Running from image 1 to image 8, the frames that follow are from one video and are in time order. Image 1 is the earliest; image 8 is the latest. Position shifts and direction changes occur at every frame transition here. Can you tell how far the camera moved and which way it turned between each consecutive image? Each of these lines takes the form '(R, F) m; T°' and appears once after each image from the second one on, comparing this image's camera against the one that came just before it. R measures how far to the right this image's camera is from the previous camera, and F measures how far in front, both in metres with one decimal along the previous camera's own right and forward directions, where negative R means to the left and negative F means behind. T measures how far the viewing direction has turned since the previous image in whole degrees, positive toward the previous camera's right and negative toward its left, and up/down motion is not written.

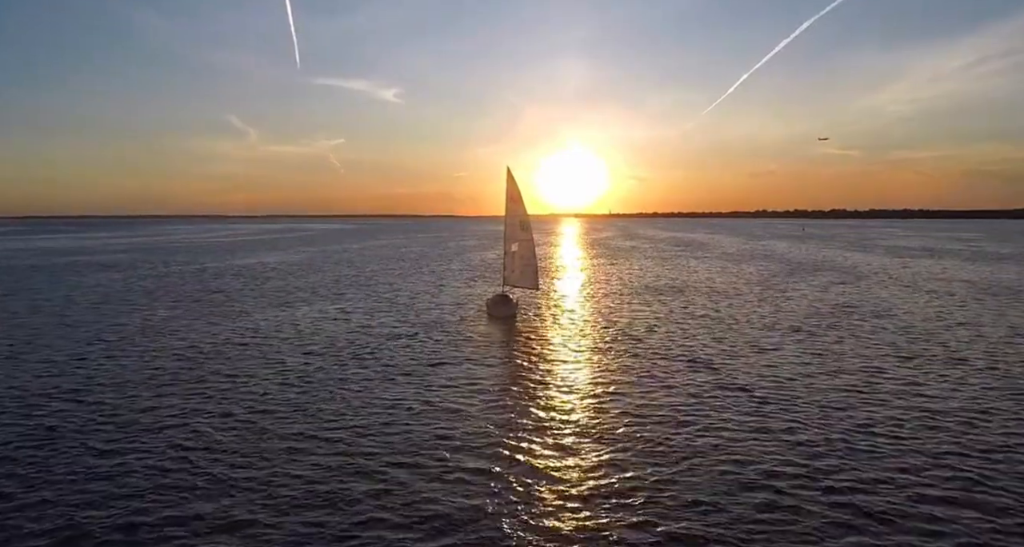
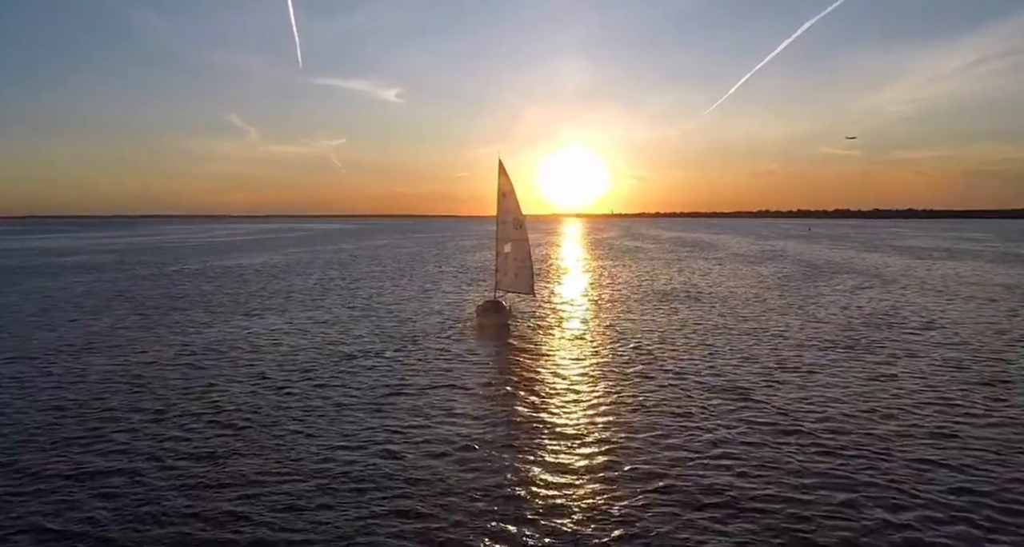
(+0.5, +4.6) m; 0°
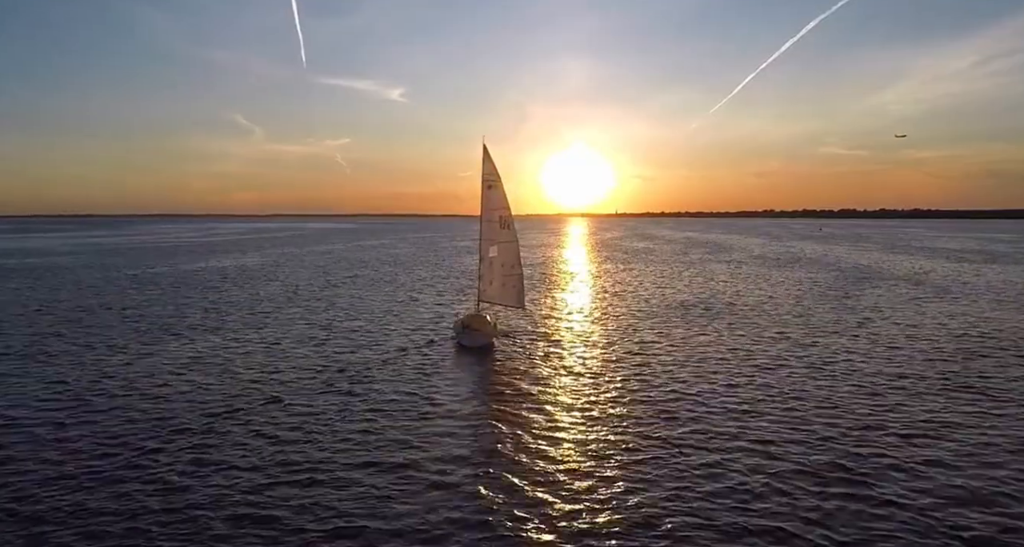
(+0.8, +7.5) m; 0°
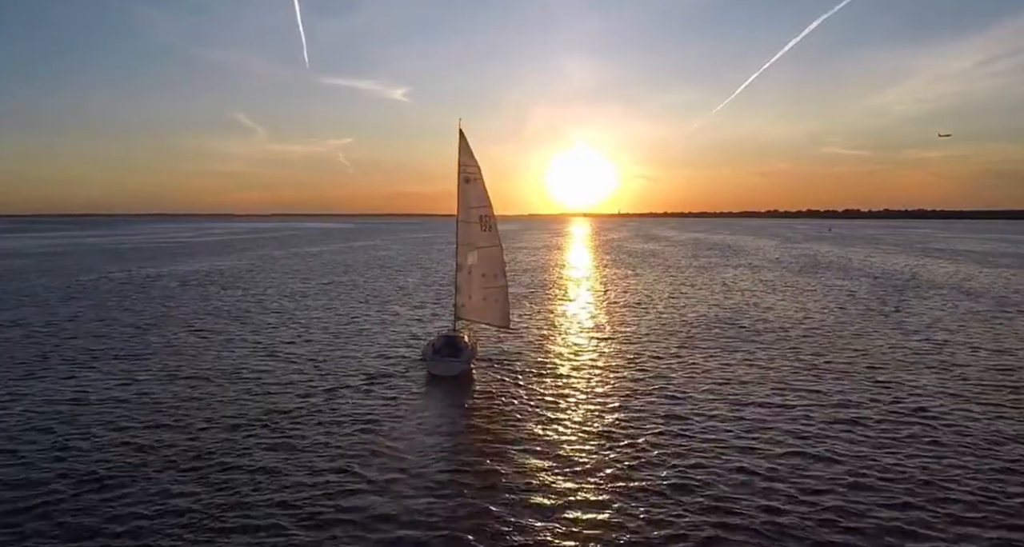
(+0.8, +6.2) m; 0°
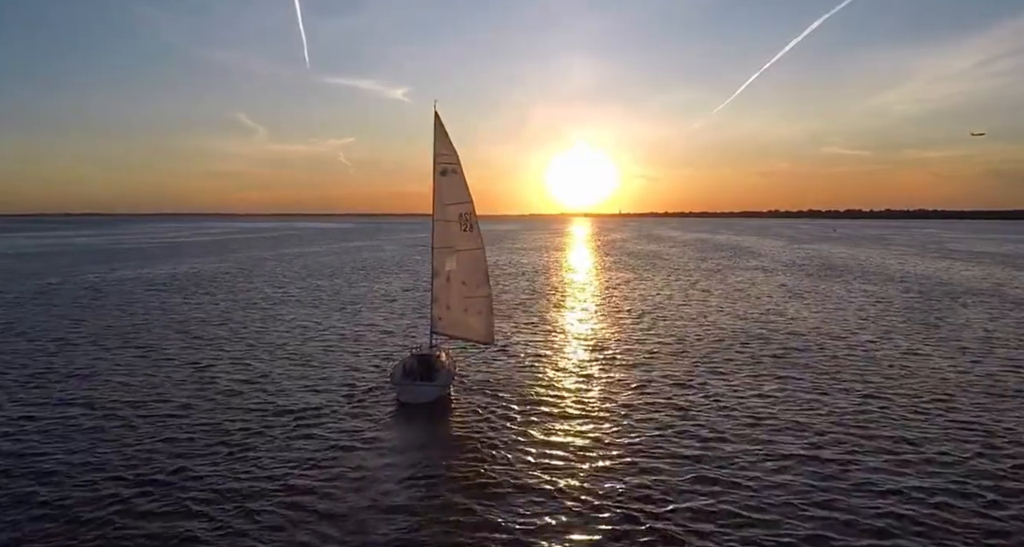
(+0.6, +4.2) m; 0°
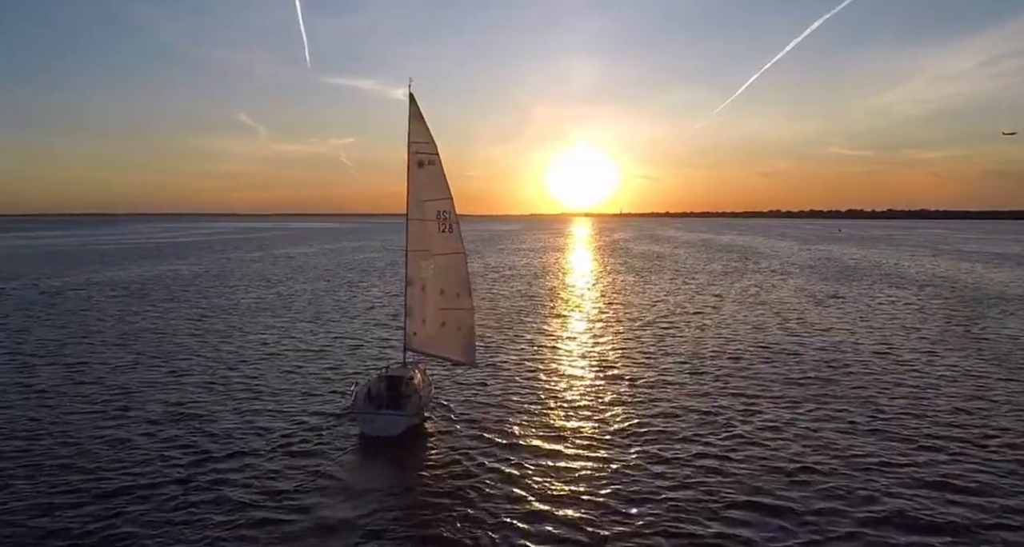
(+0.4, +3.4) m; 0°
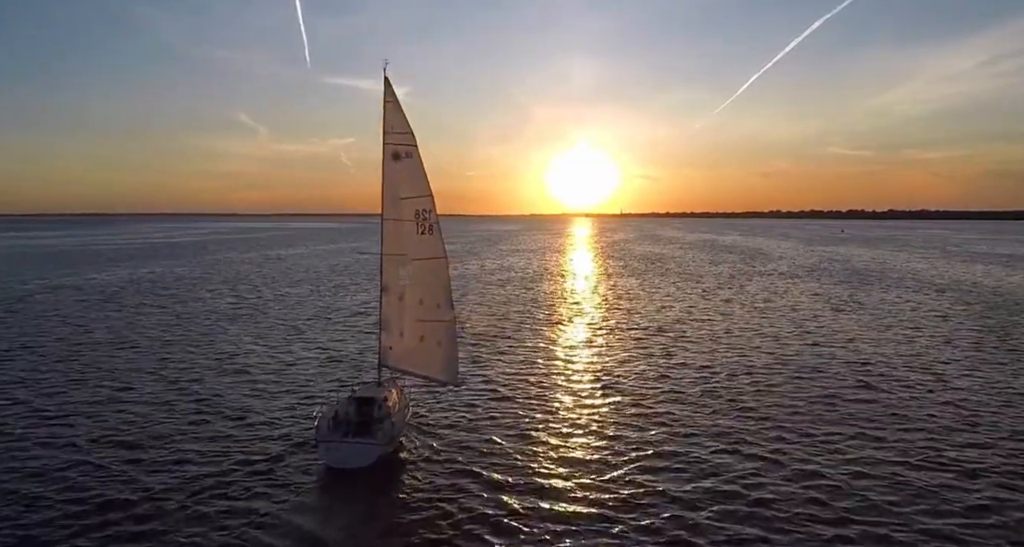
(+0.3, +2.3) m; 0°
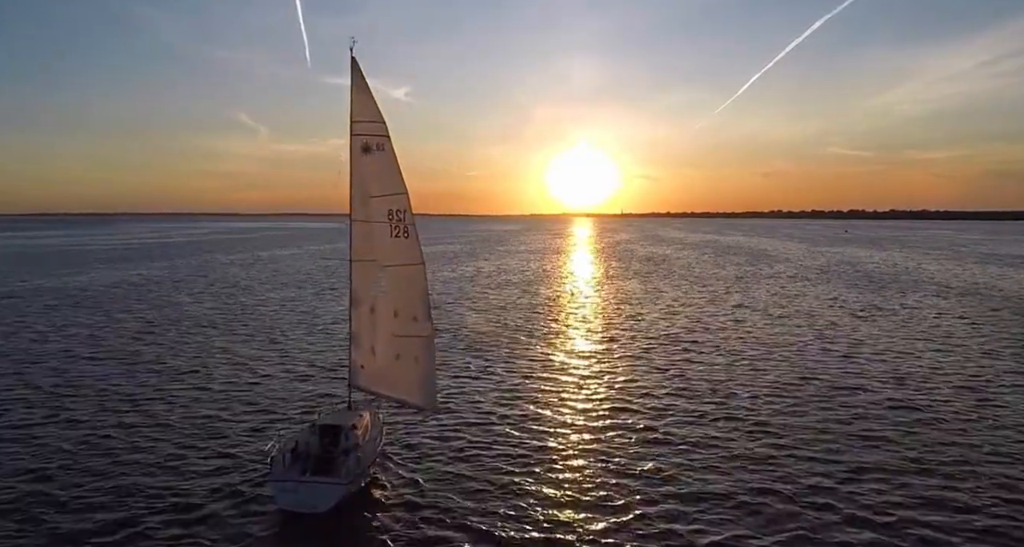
(+0.3, +2.3) m; 0°
